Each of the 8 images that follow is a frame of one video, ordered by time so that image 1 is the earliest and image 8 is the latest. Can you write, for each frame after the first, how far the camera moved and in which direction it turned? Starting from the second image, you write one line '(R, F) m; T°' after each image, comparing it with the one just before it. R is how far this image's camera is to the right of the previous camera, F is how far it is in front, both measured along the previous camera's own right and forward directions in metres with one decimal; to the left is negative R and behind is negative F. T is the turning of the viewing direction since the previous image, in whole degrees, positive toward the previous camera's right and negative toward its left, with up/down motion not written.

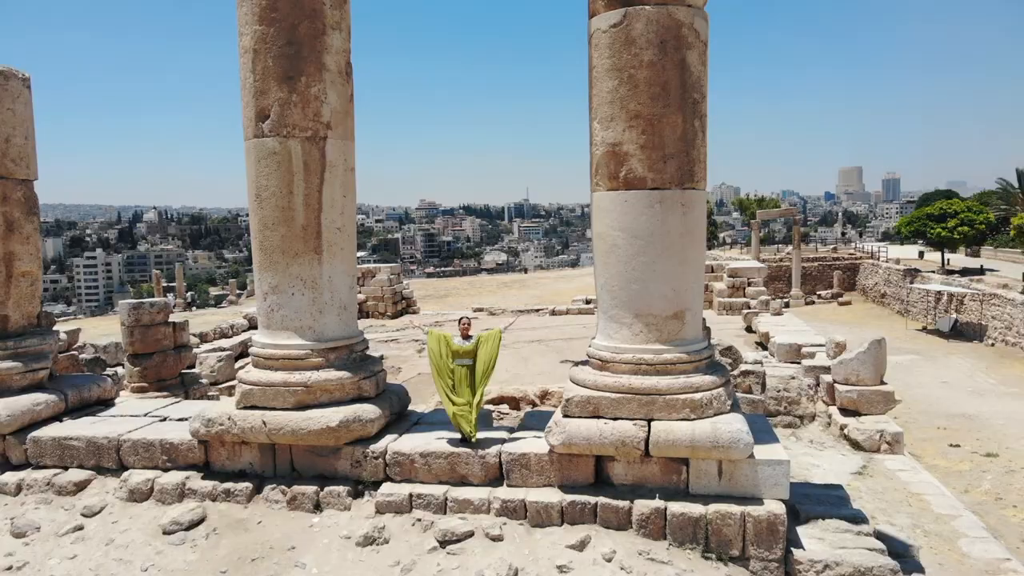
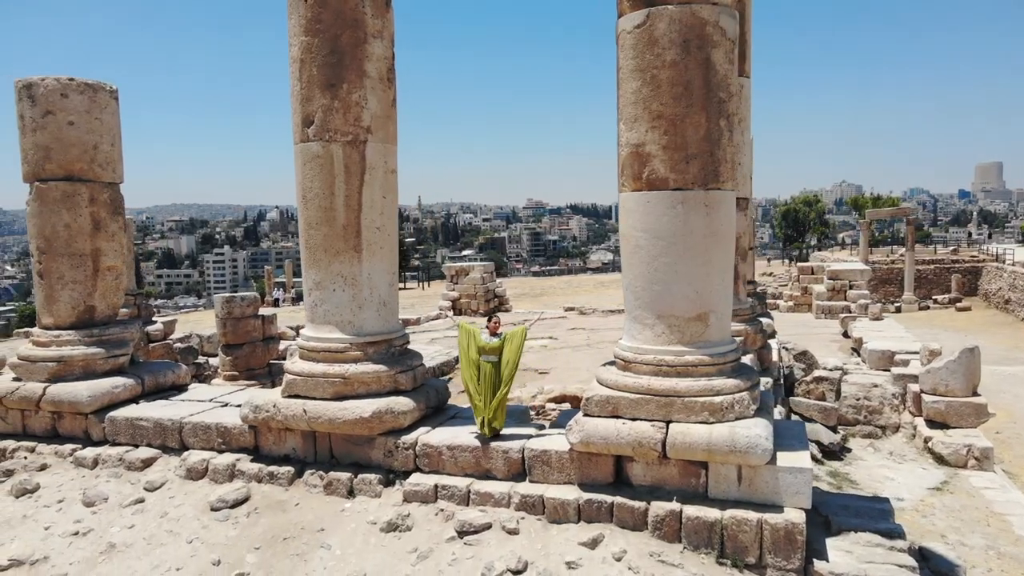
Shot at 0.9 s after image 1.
(+0.5, -0.1) m; -8°
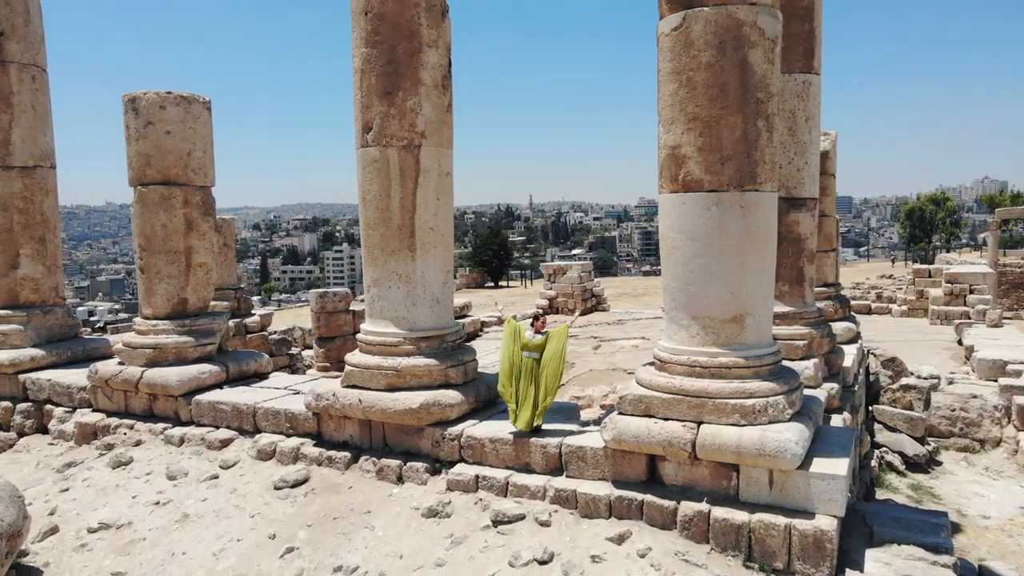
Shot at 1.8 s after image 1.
(+0.4, -0.1) m; -8°
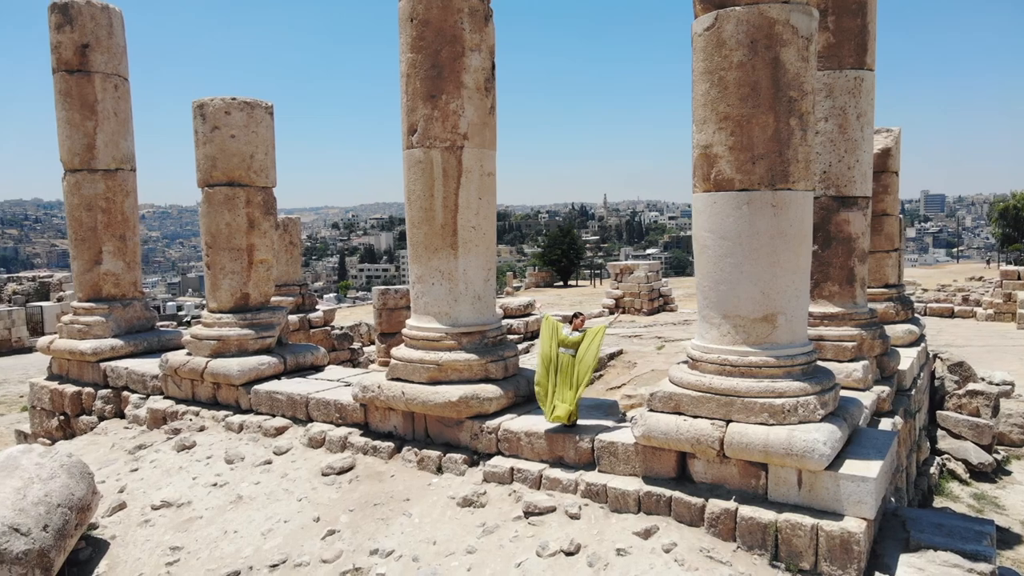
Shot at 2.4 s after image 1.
(+0.2, -0.1) m; -5°
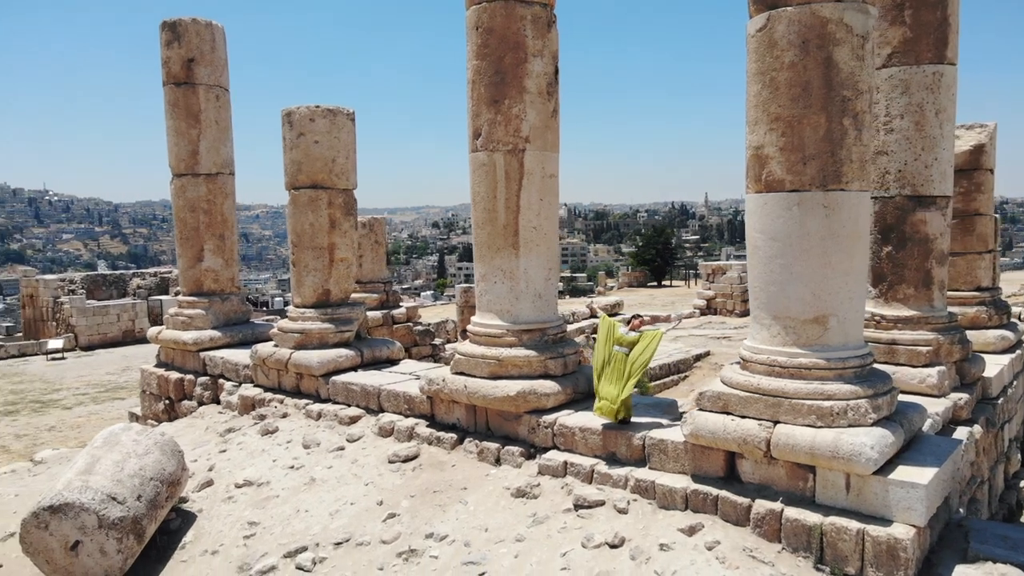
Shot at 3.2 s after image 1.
(+0.3, -0.2) m; -7°
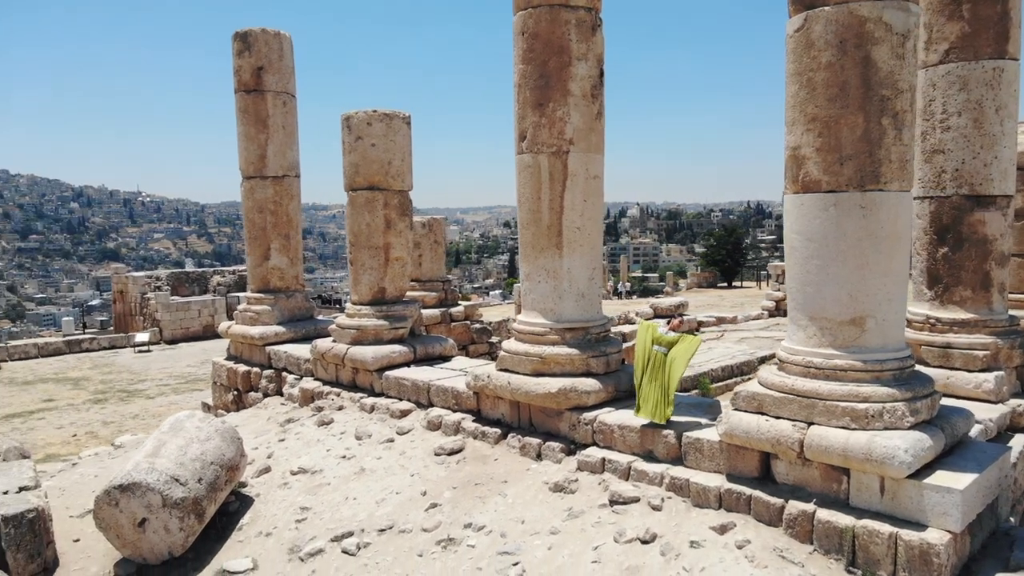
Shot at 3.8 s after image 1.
(+0.2, -0.1) m; -5°
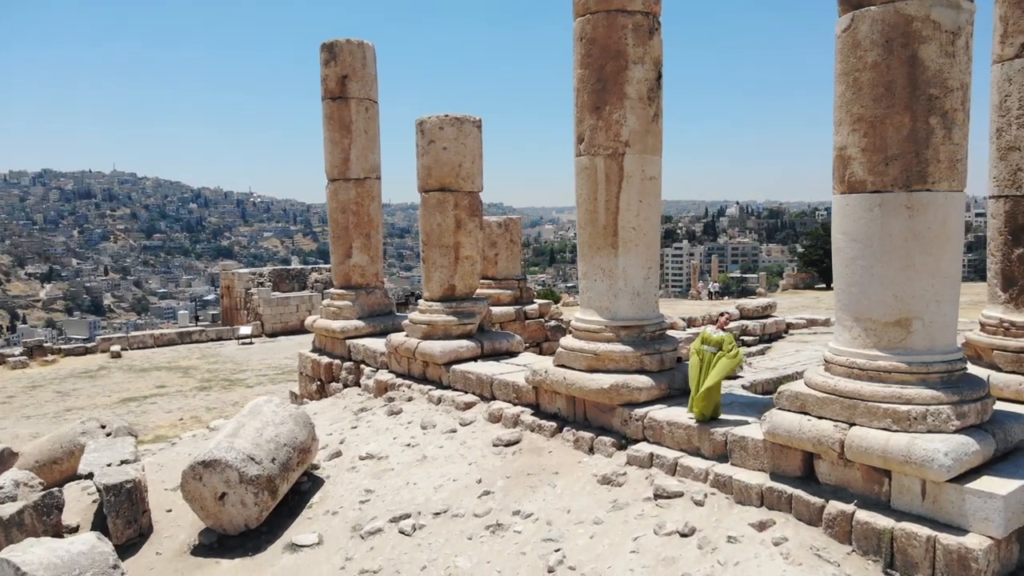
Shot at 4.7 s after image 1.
(+0.3, -0.2) m; -7°
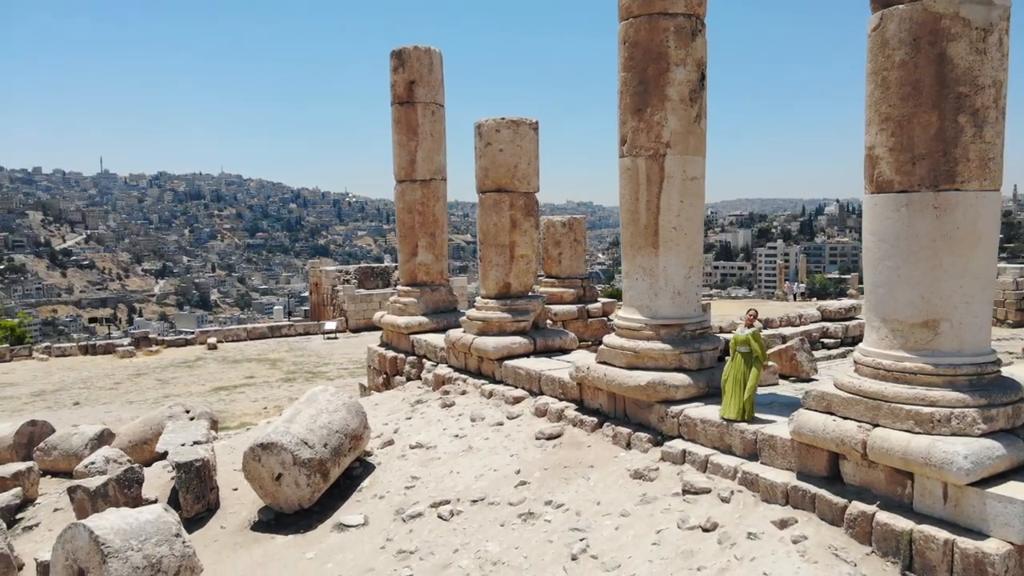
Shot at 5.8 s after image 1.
(+0.4, -0.2) m; -6°
